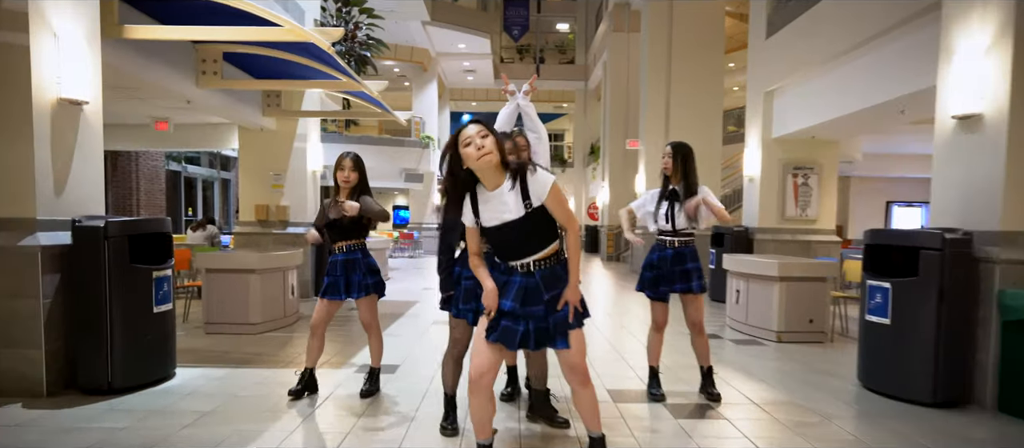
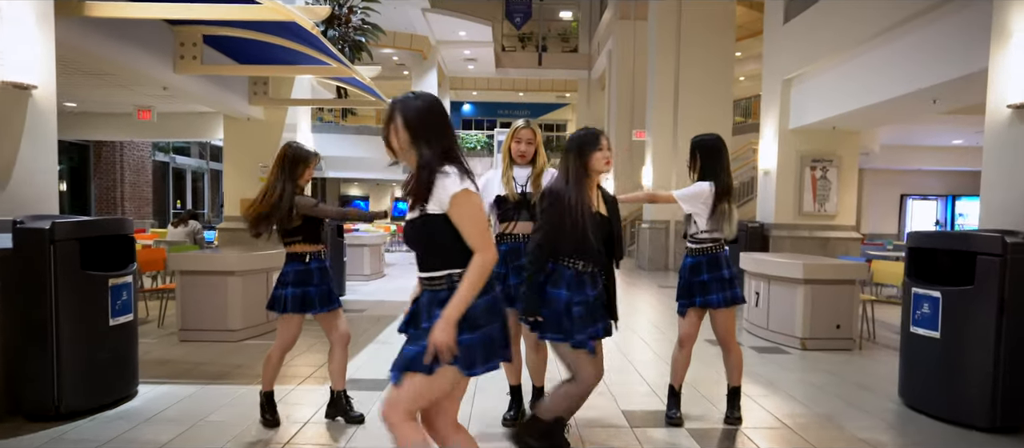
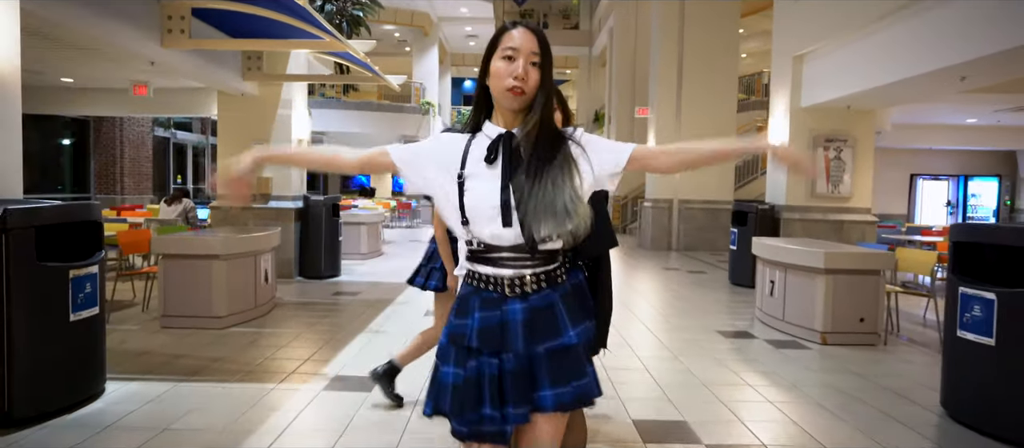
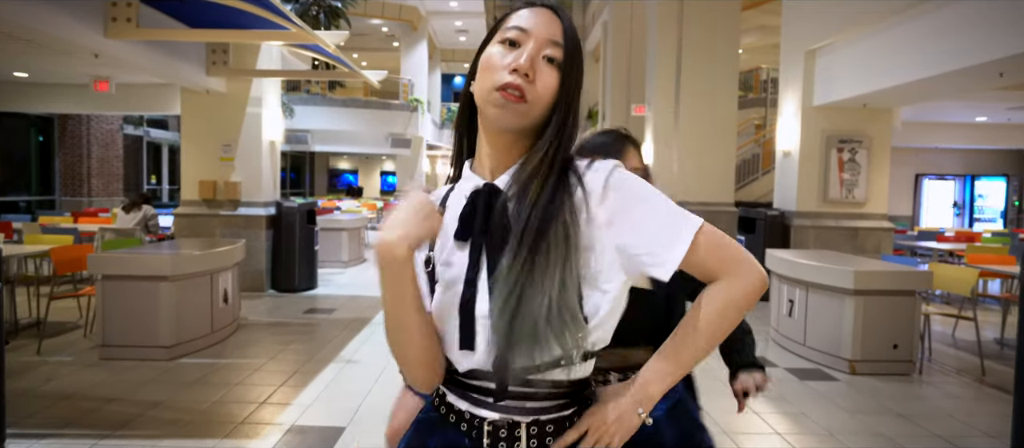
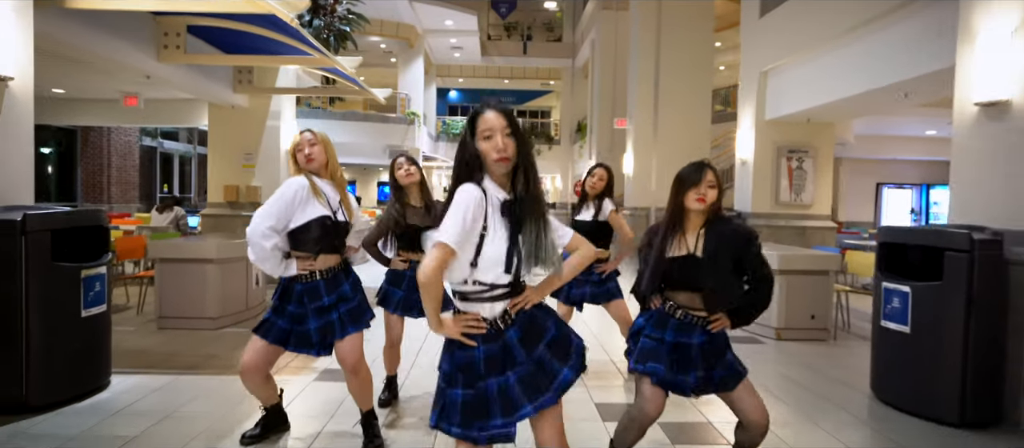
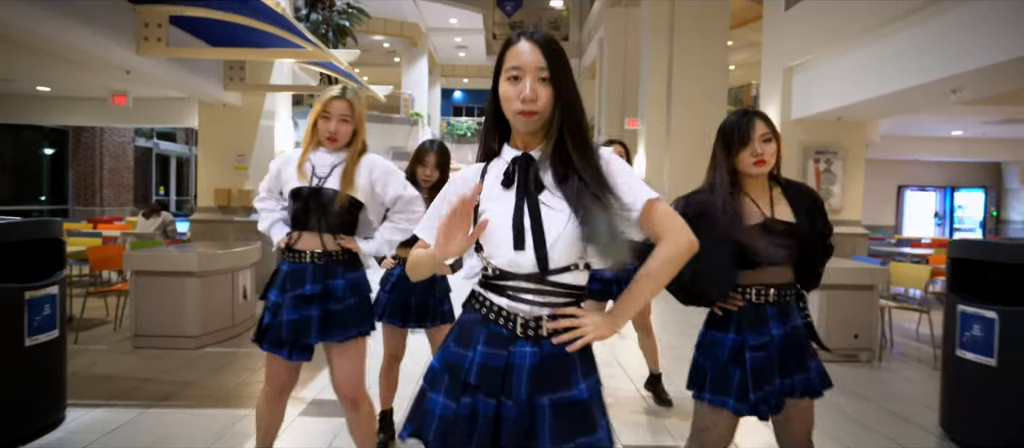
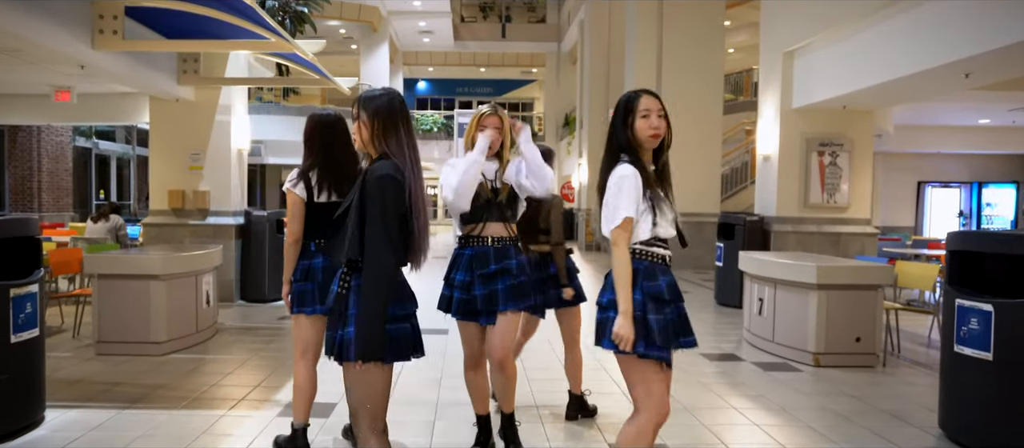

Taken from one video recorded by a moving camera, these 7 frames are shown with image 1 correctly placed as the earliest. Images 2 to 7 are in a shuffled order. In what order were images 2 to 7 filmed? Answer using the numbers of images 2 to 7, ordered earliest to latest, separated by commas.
2, 7, 3, 4, 6, 5
